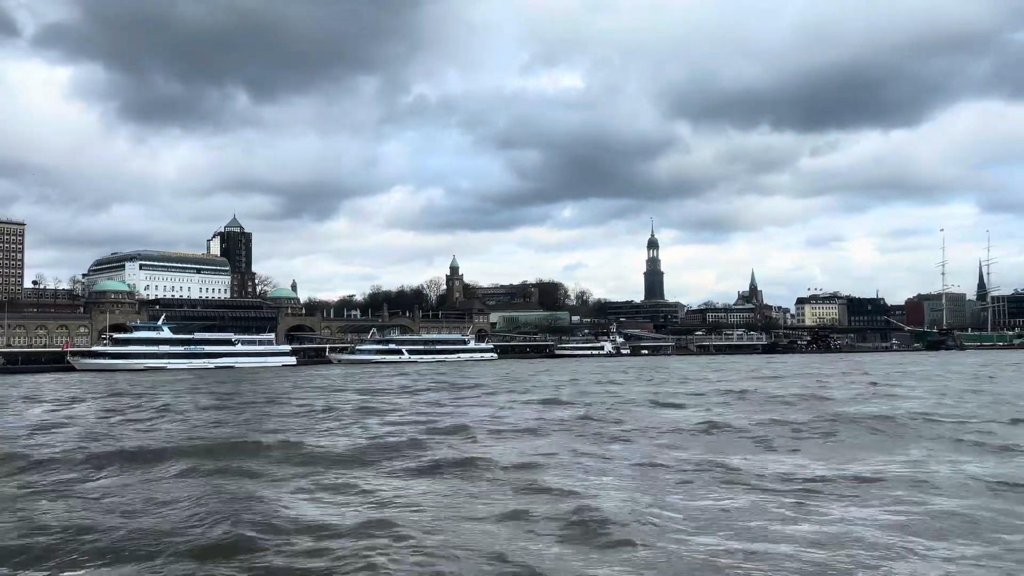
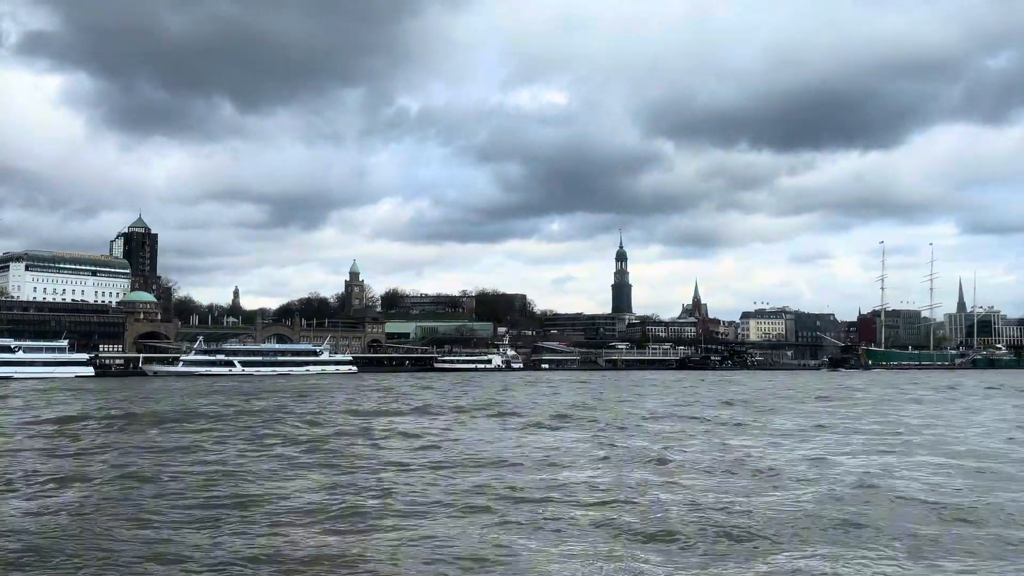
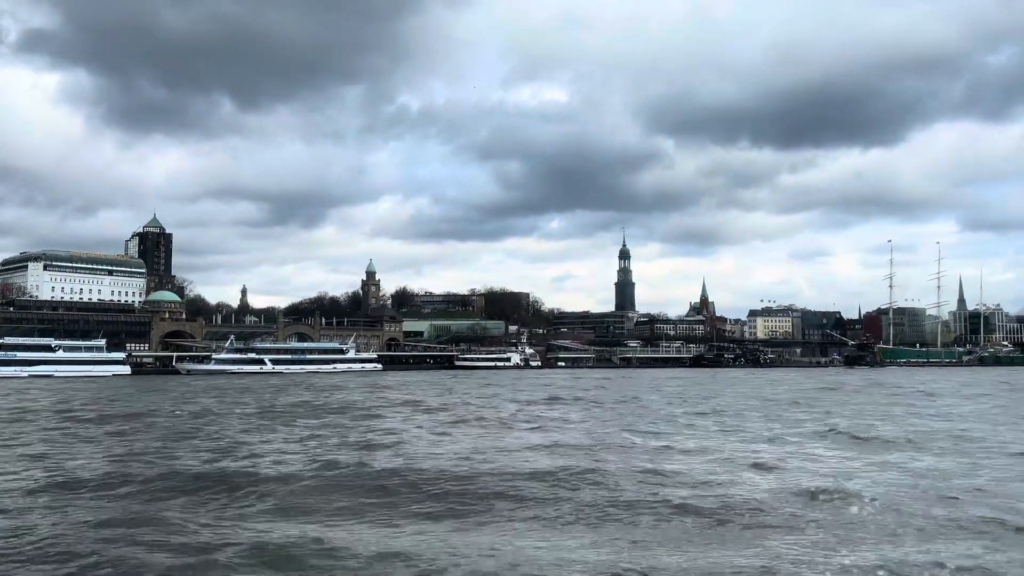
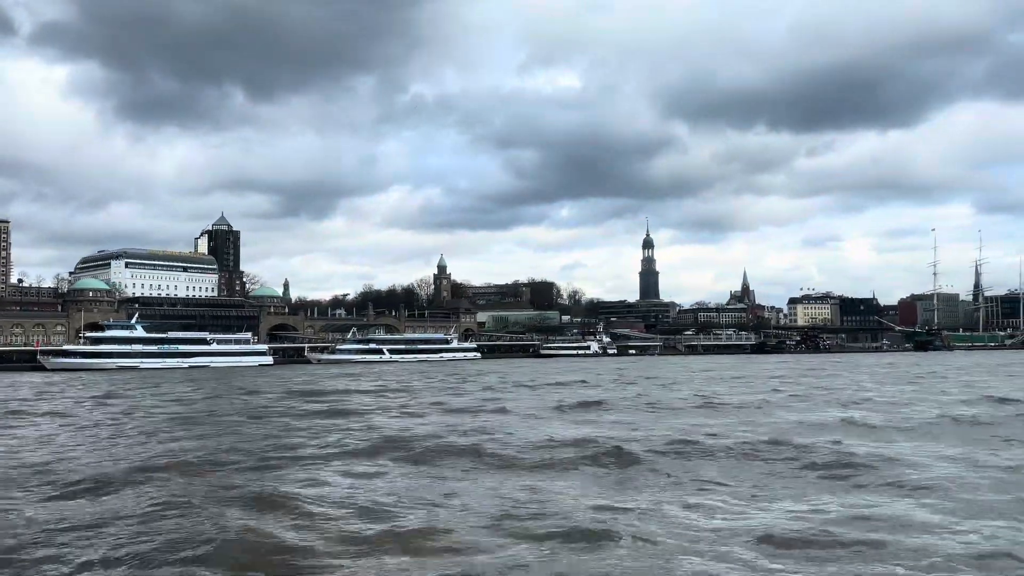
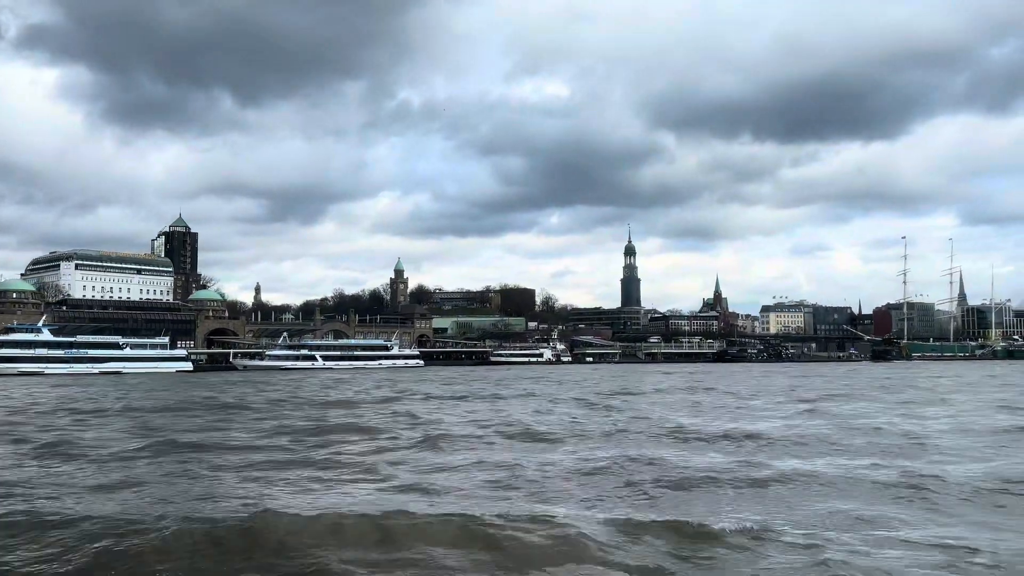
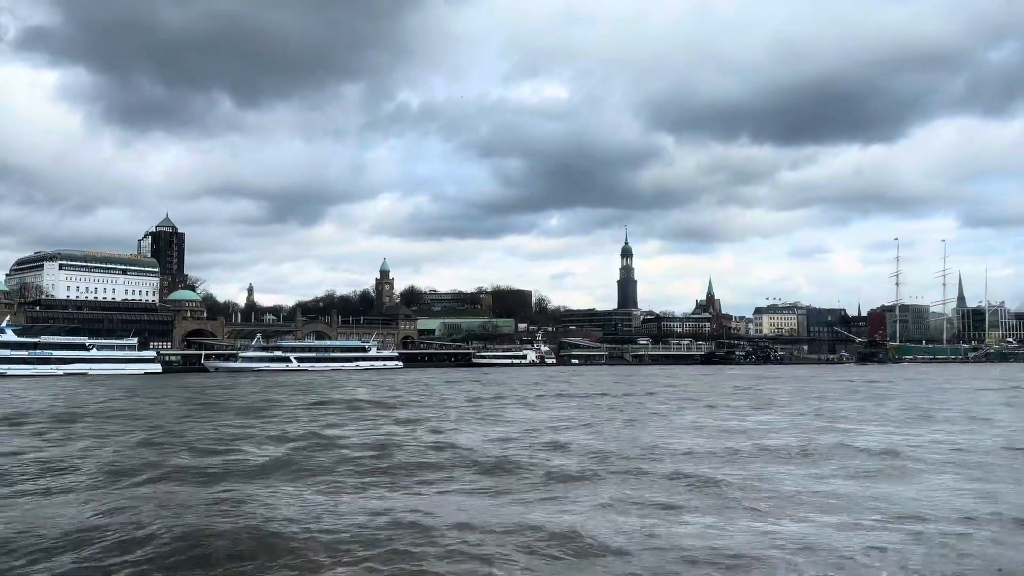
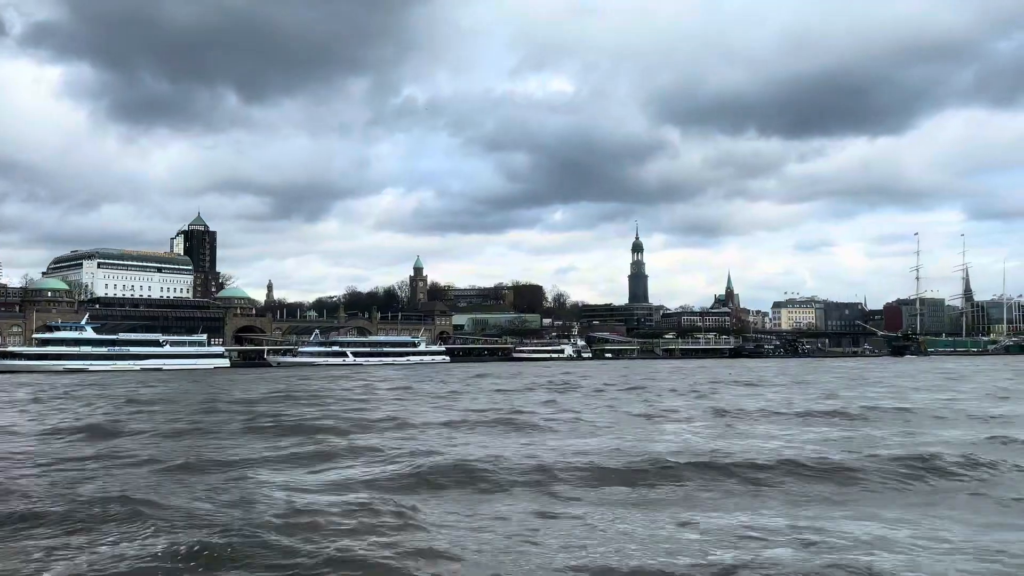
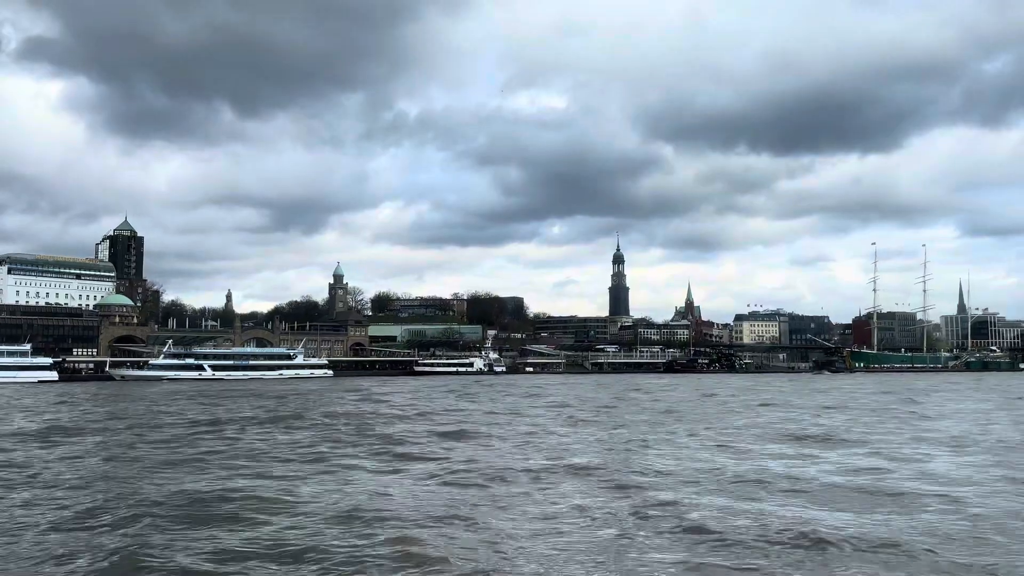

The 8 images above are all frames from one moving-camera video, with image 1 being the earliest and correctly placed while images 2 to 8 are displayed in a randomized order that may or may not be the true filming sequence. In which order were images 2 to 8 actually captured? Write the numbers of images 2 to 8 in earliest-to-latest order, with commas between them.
4, 7, 5, 6, 3, 2, 8
